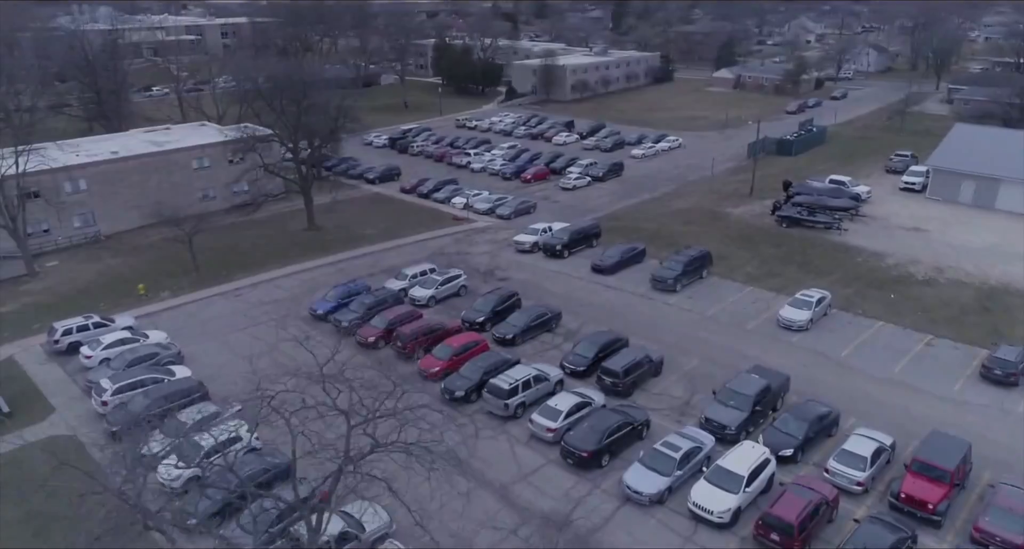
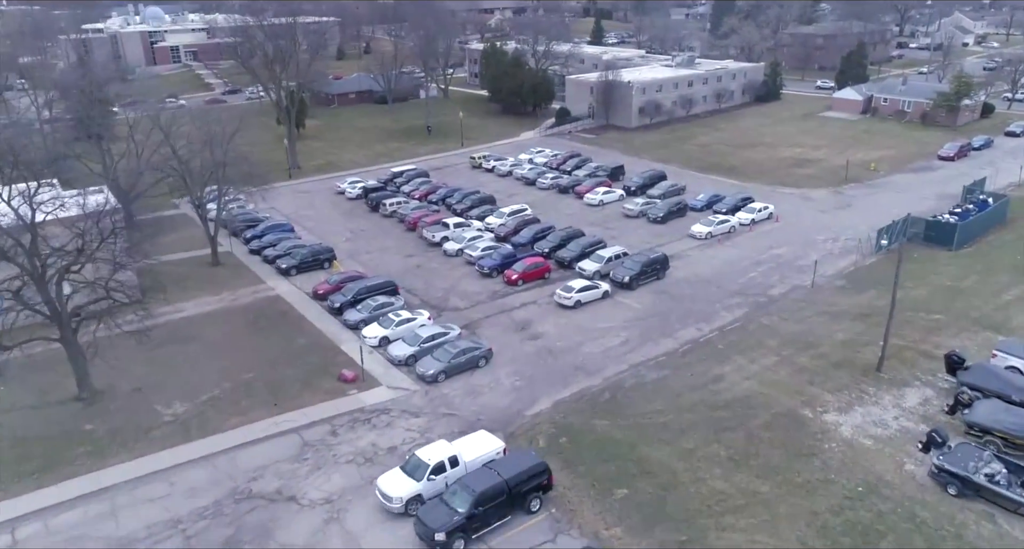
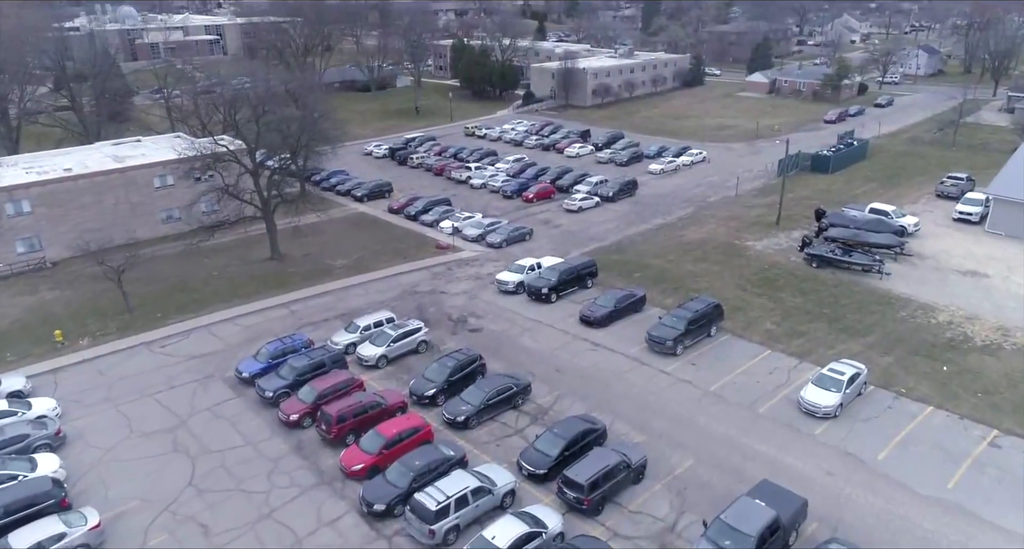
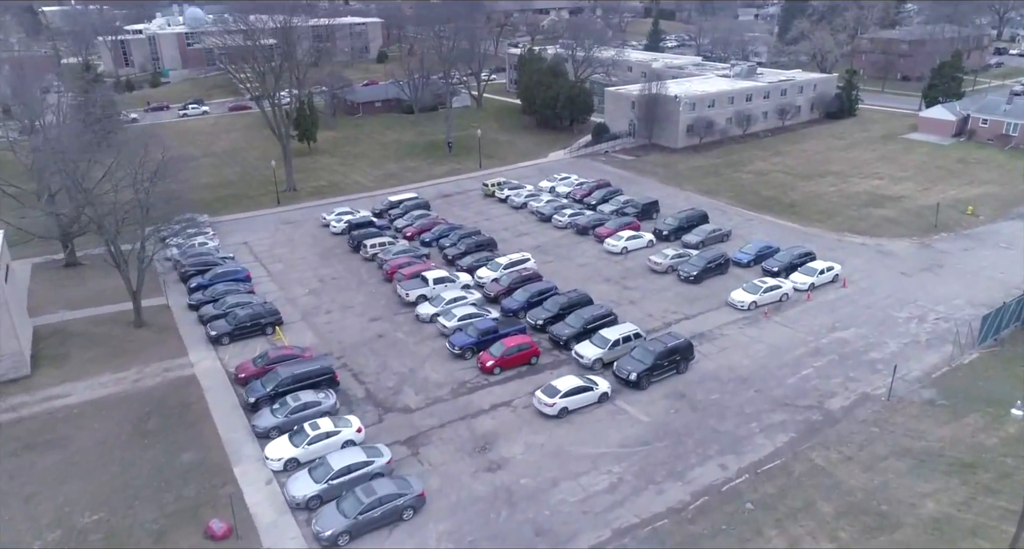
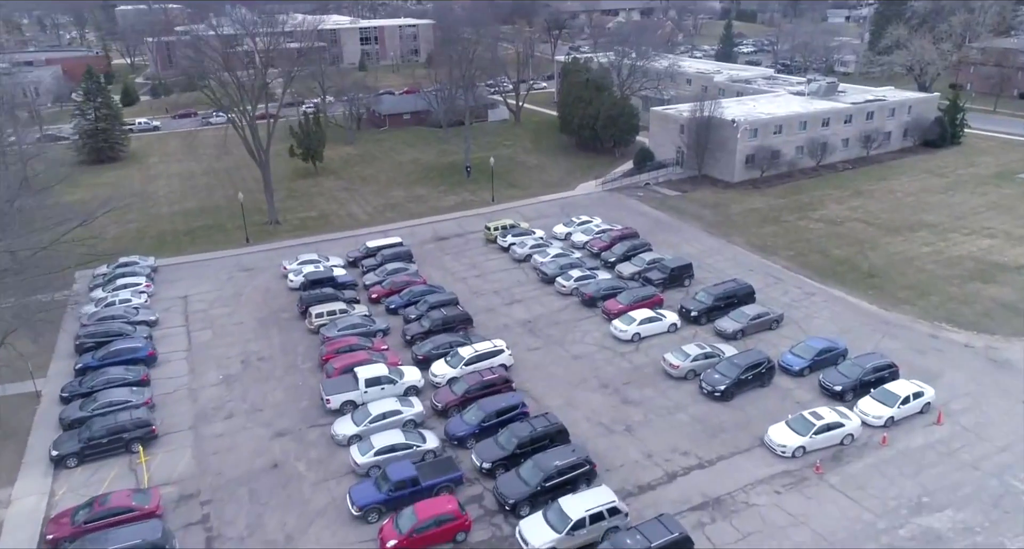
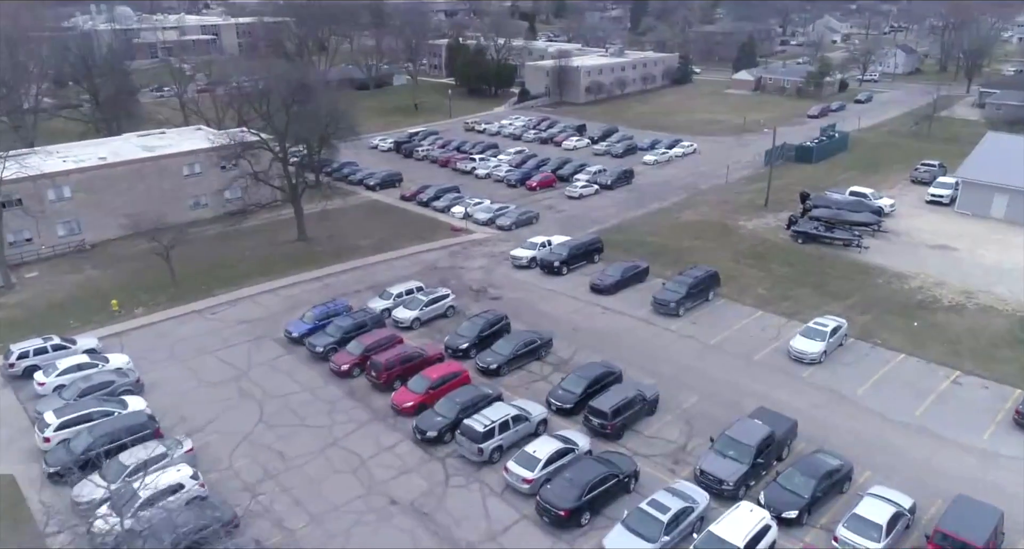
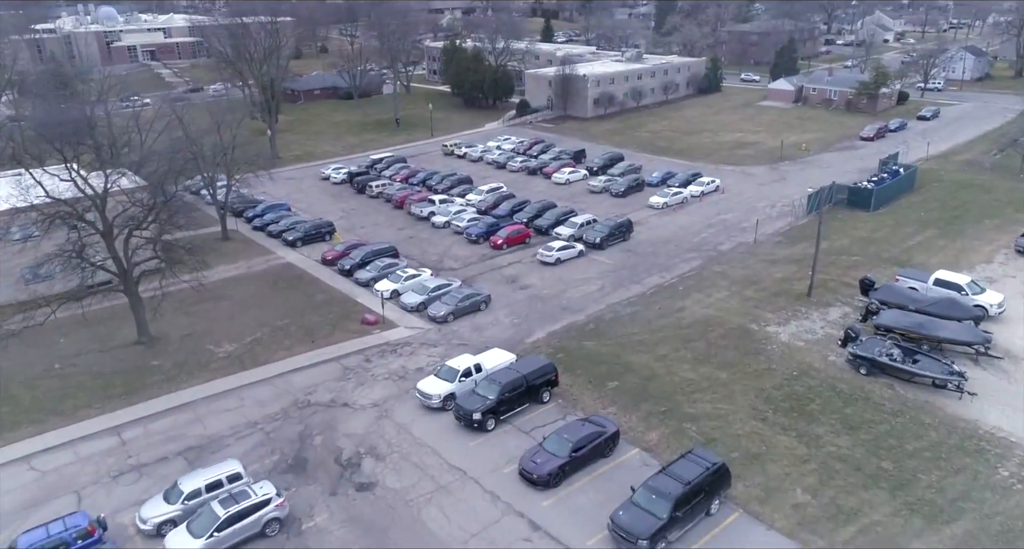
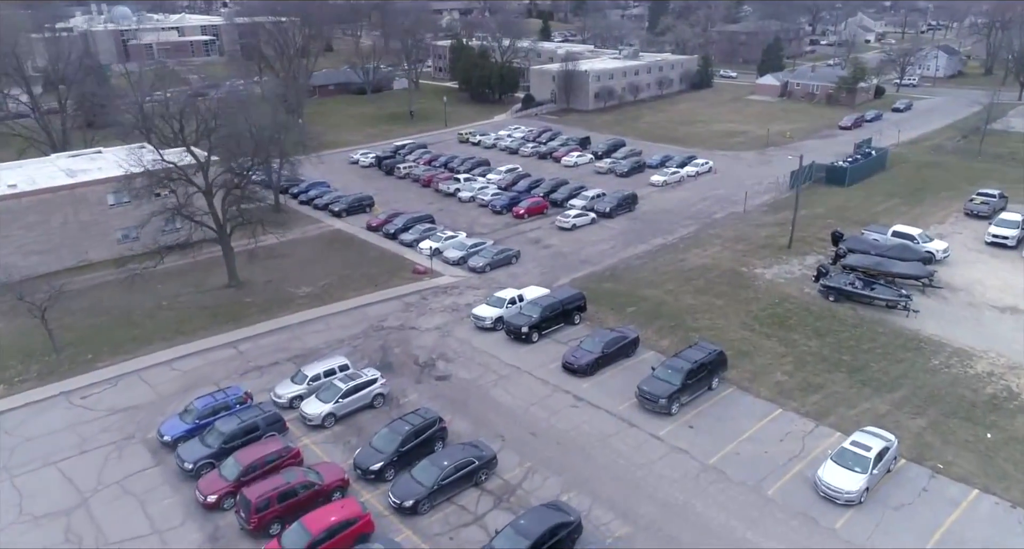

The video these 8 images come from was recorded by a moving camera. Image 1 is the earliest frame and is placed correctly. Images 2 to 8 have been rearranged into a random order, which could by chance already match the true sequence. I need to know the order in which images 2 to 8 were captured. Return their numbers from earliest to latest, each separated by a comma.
6, 3, 8, 7, 2, 4, 5
